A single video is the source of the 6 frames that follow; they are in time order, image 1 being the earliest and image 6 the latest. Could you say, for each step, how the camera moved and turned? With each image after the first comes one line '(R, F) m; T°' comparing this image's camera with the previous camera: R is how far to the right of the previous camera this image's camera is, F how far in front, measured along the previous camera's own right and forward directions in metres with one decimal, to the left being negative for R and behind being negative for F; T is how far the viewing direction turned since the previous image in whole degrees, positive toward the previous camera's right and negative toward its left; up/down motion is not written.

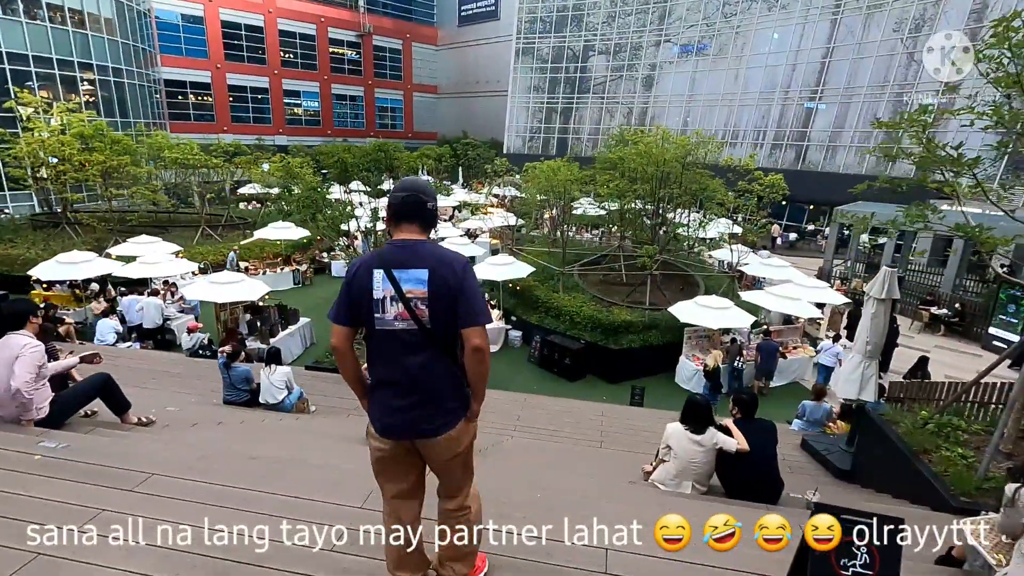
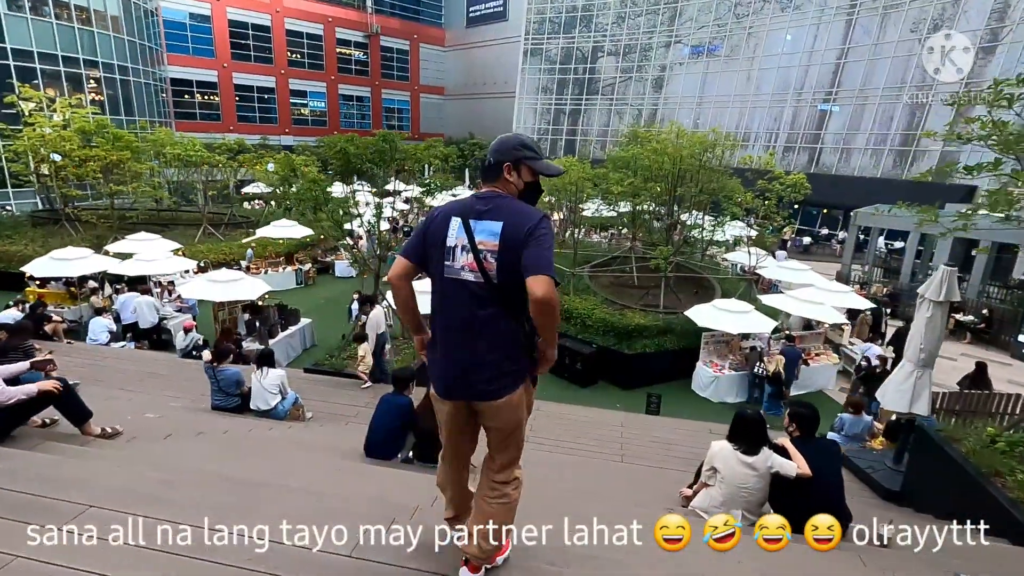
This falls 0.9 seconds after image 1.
(-0.1, +0.4) m; -1°
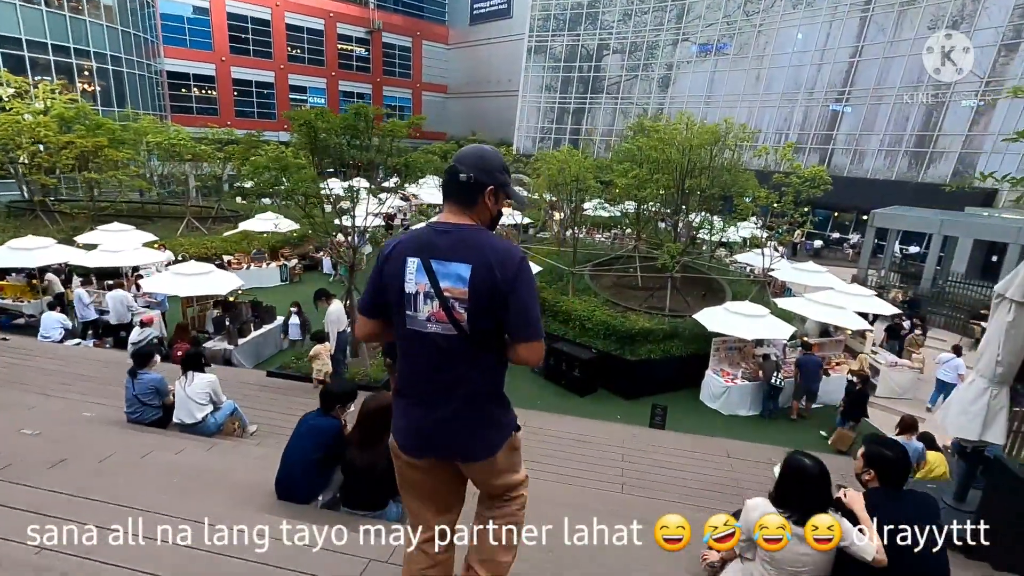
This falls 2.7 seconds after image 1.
(+0.2, +0.8) m; 0°
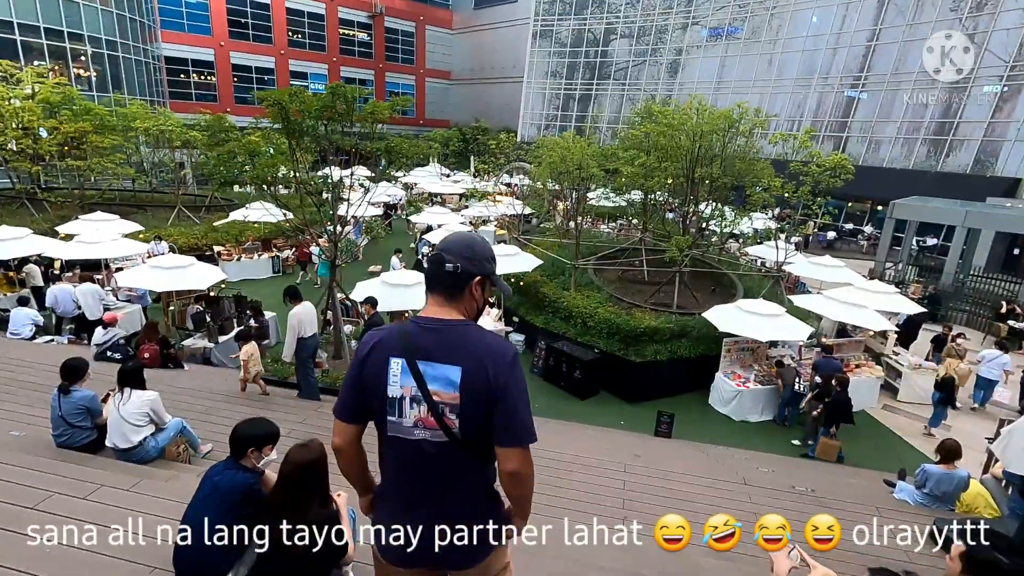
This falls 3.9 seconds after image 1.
(+0.1, +0.6) m; -1°
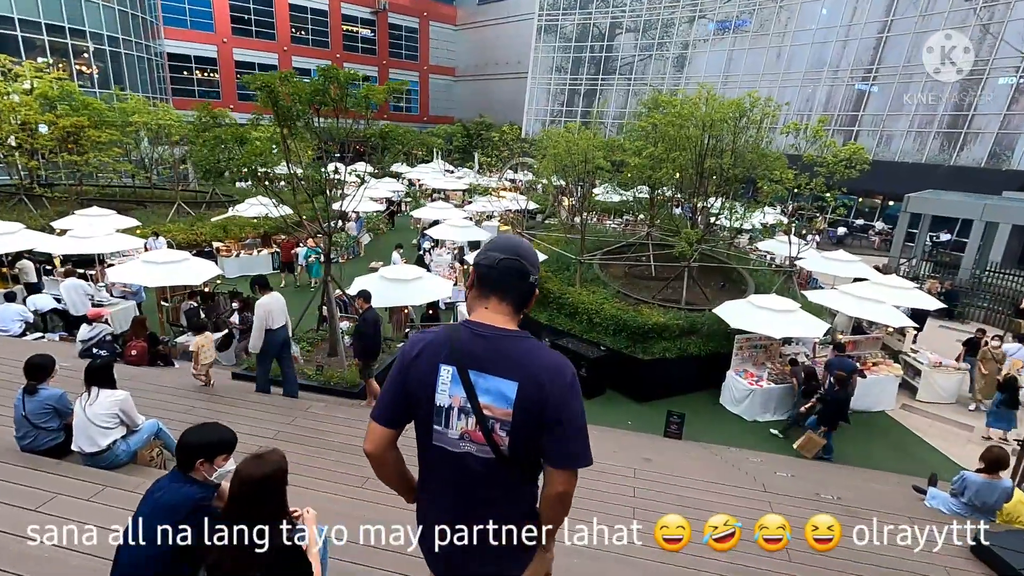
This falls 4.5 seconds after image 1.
(0.0, +0.3) m; -1°
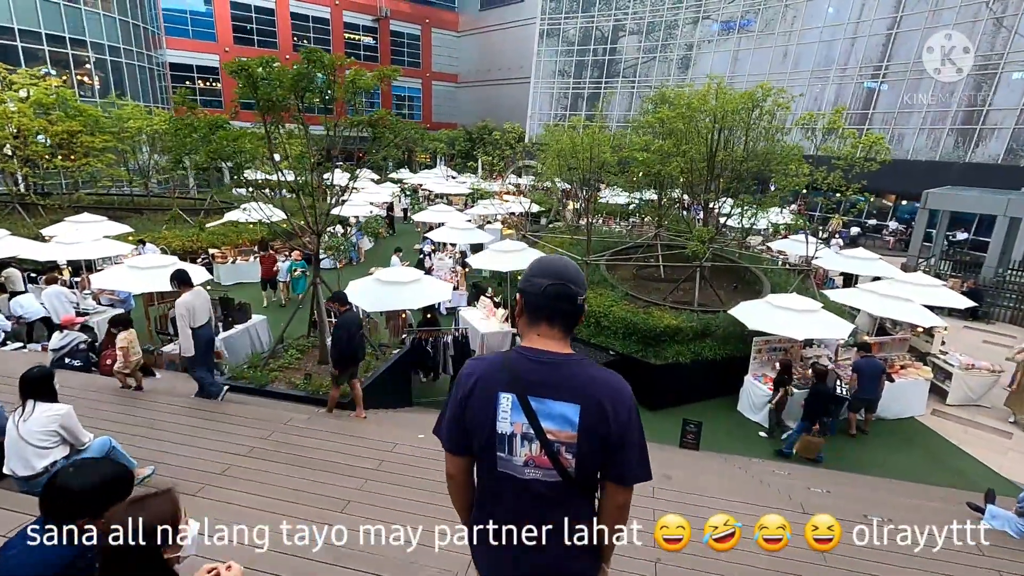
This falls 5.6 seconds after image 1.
(0.0, +0.4) m; -1°
